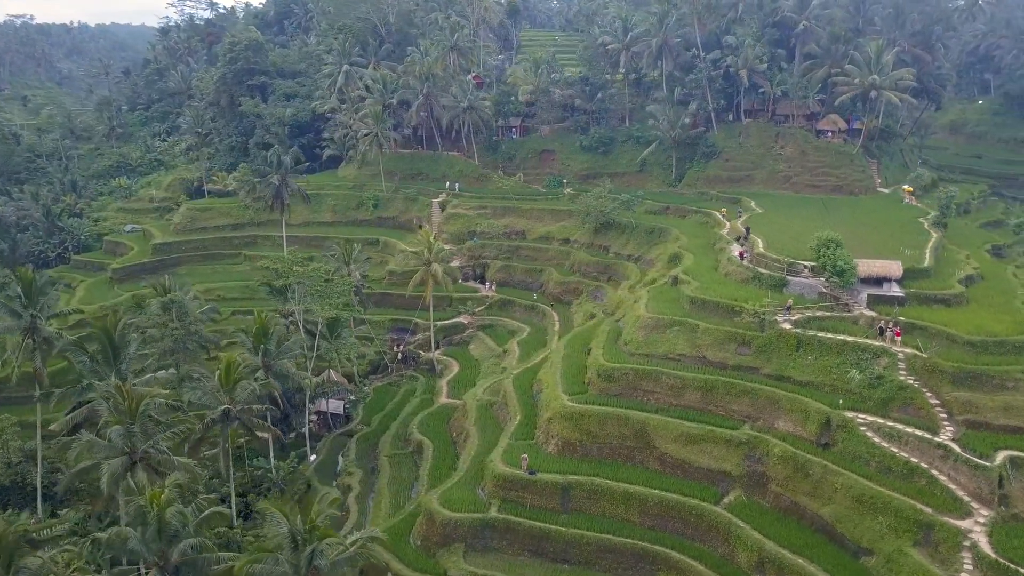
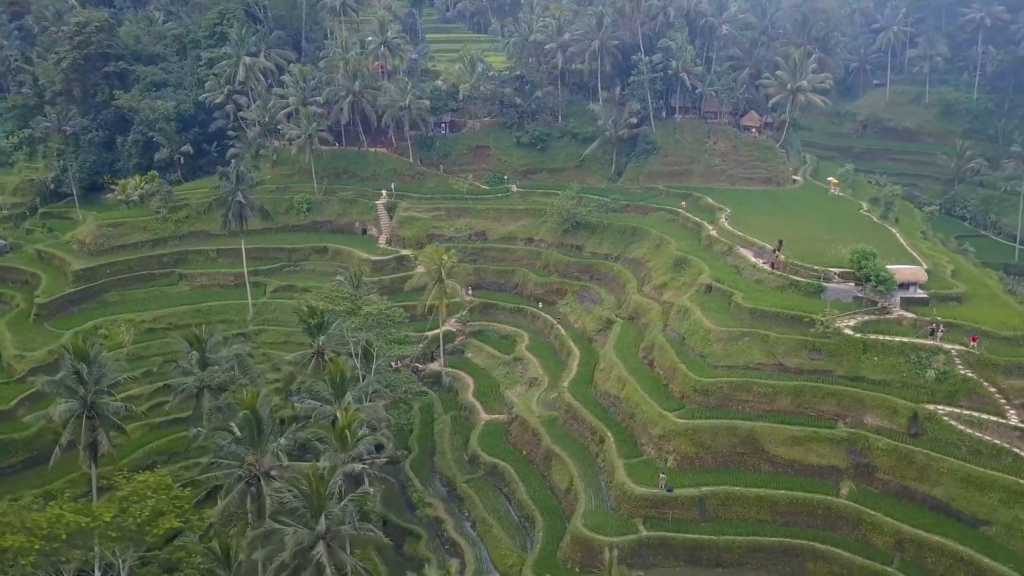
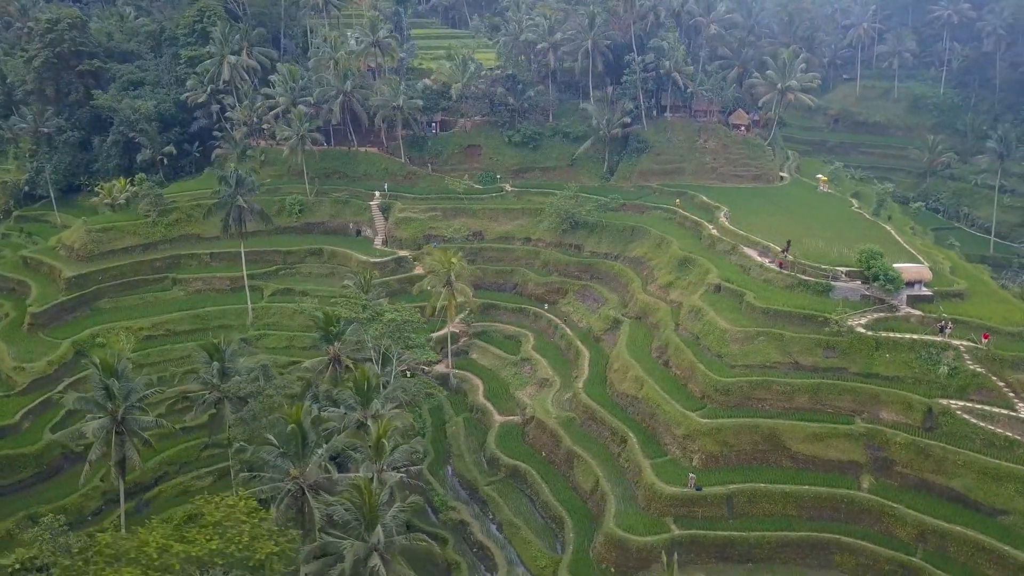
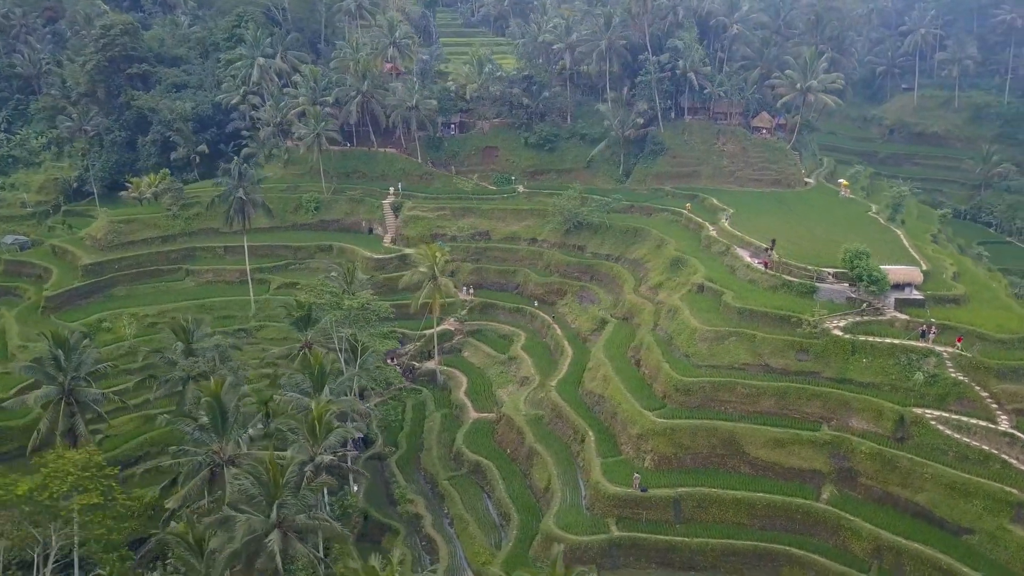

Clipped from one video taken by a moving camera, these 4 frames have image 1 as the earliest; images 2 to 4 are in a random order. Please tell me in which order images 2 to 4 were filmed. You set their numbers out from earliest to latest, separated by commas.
4, 2, 3
